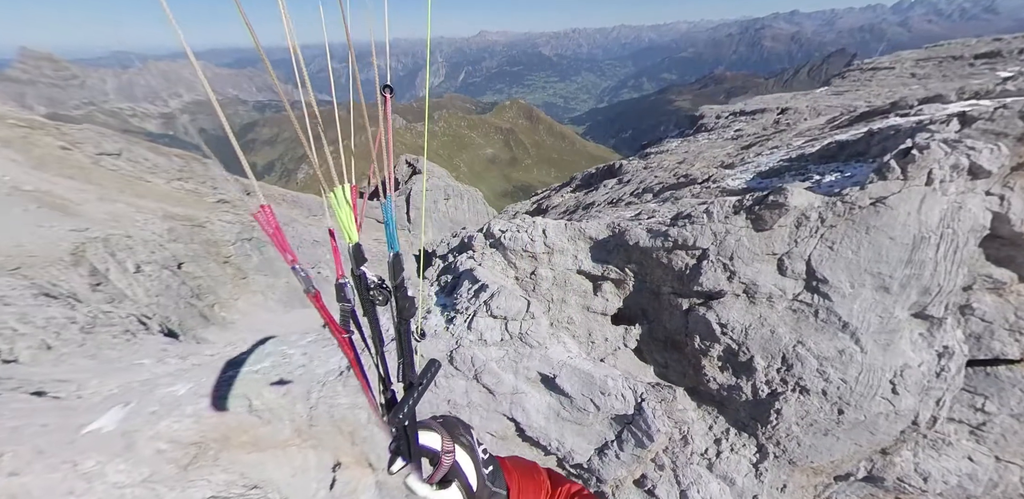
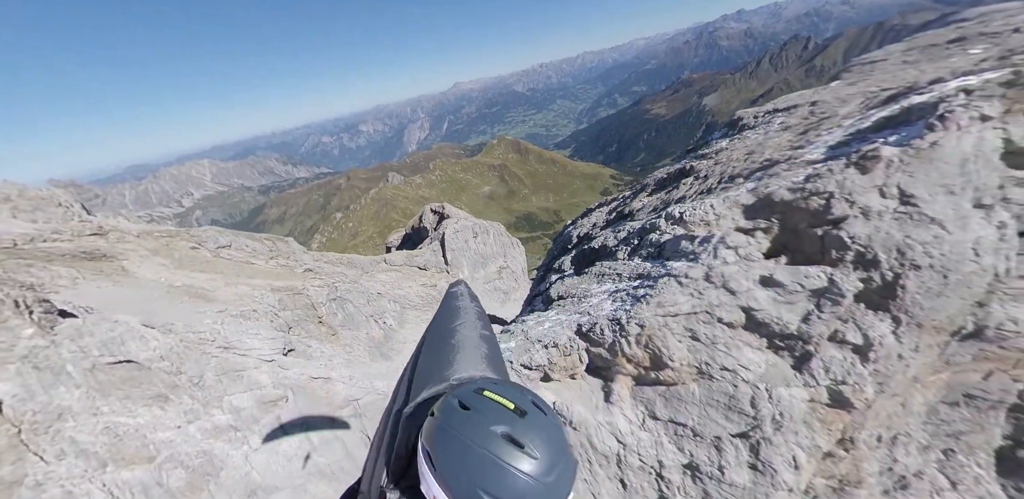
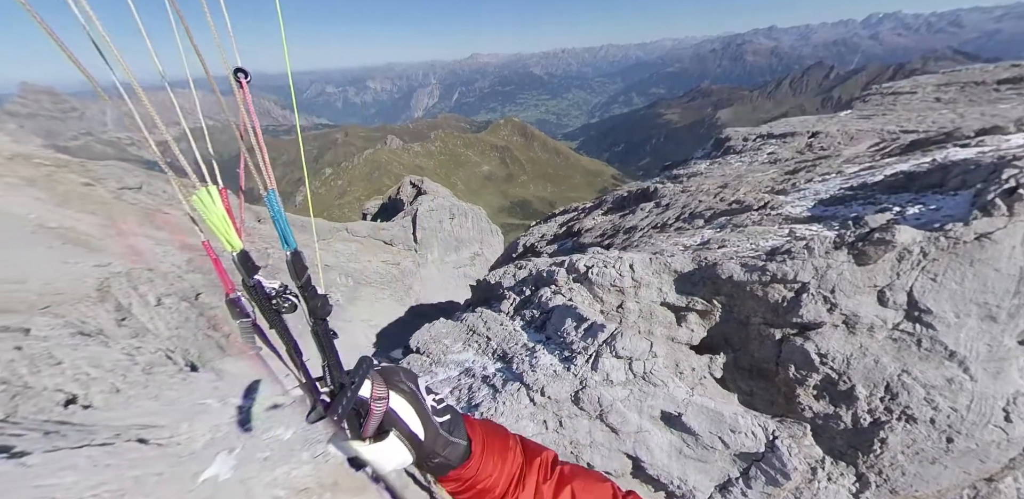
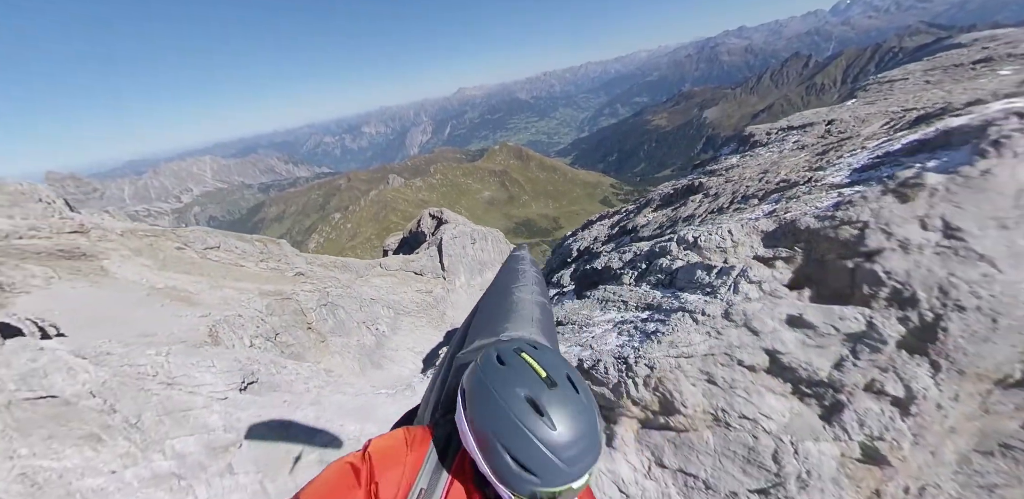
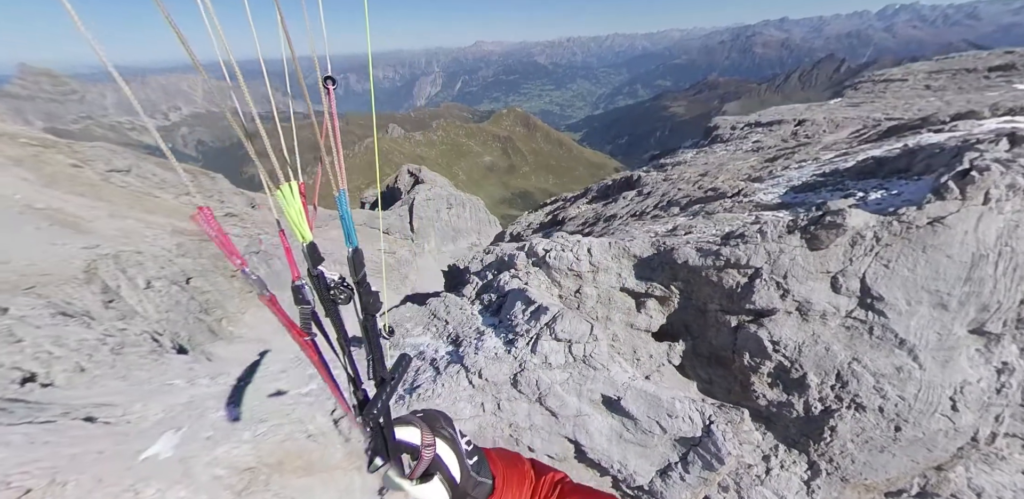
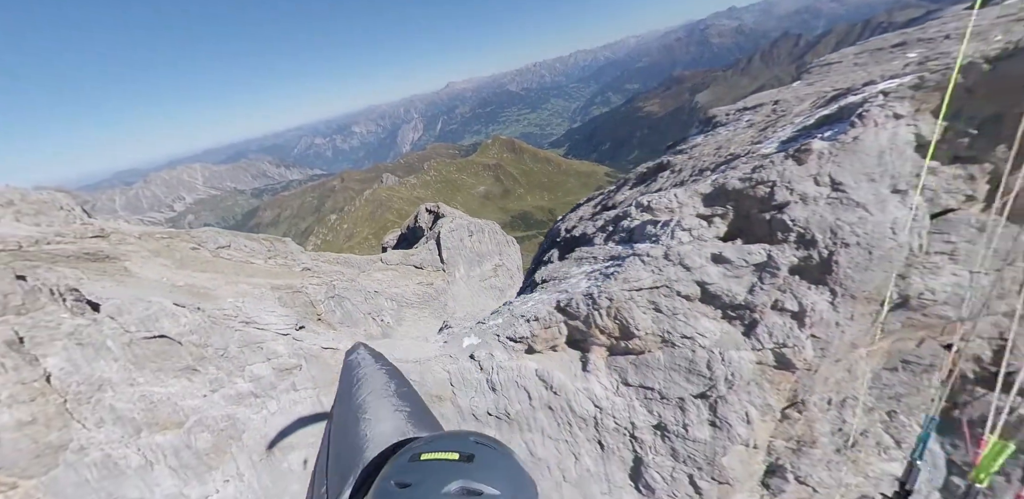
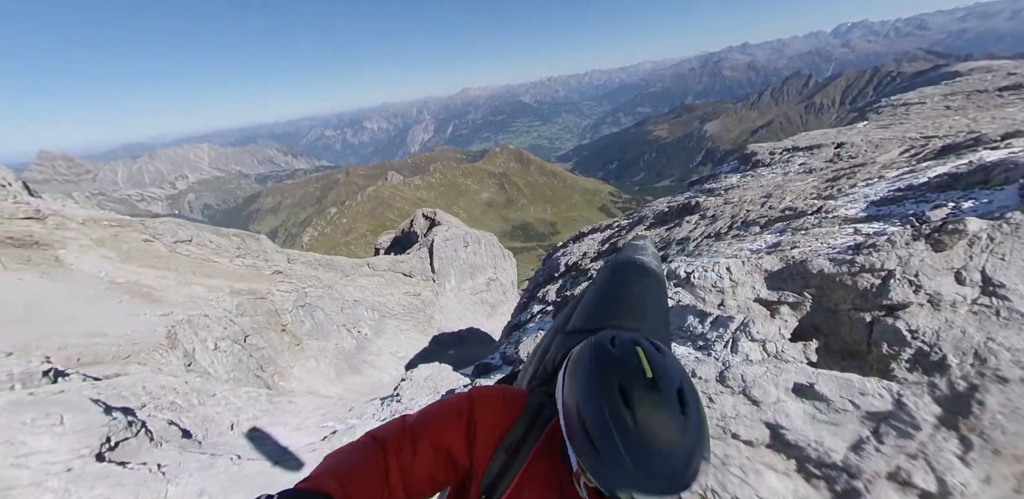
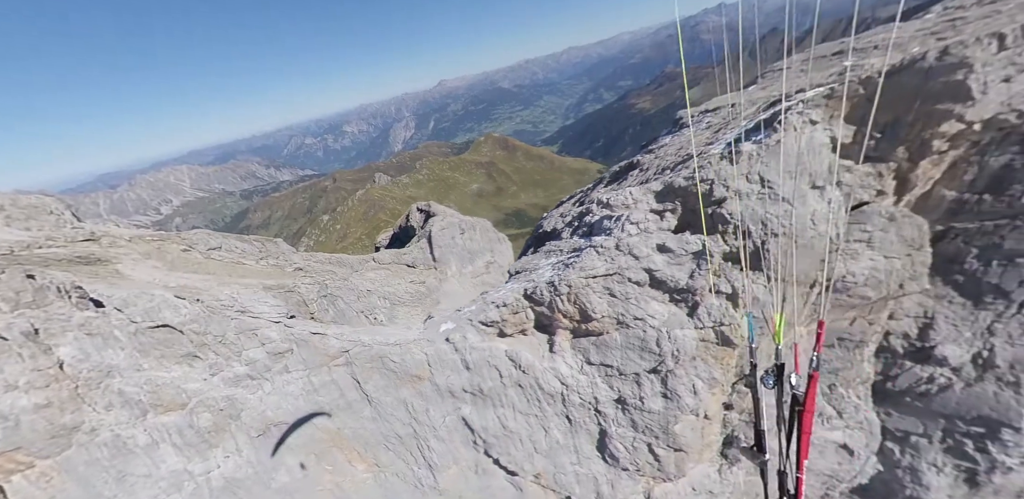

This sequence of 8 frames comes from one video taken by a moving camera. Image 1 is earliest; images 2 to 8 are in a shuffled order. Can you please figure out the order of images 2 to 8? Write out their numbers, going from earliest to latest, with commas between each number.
5, 3, 7, 4, 2, 6, 8
